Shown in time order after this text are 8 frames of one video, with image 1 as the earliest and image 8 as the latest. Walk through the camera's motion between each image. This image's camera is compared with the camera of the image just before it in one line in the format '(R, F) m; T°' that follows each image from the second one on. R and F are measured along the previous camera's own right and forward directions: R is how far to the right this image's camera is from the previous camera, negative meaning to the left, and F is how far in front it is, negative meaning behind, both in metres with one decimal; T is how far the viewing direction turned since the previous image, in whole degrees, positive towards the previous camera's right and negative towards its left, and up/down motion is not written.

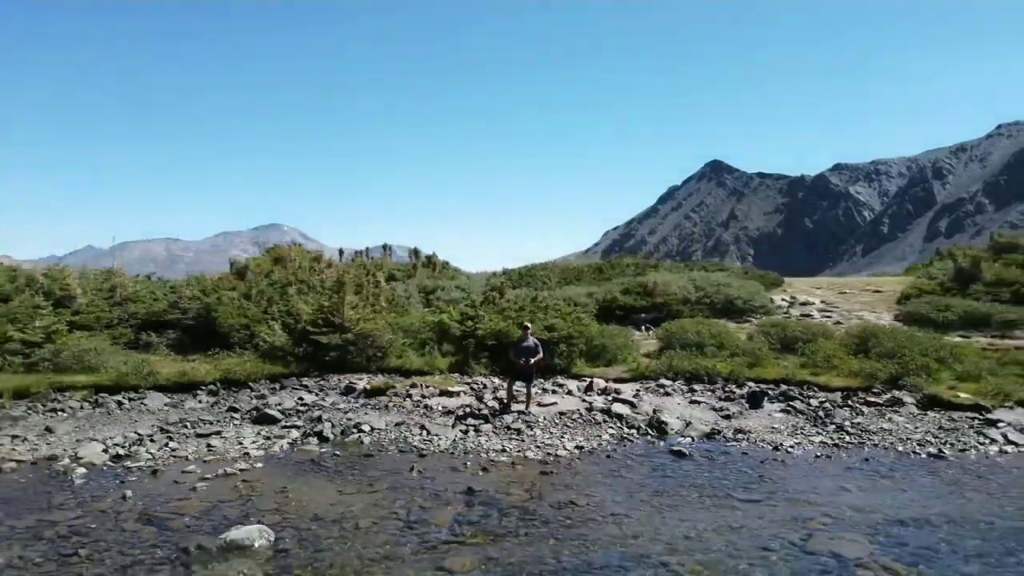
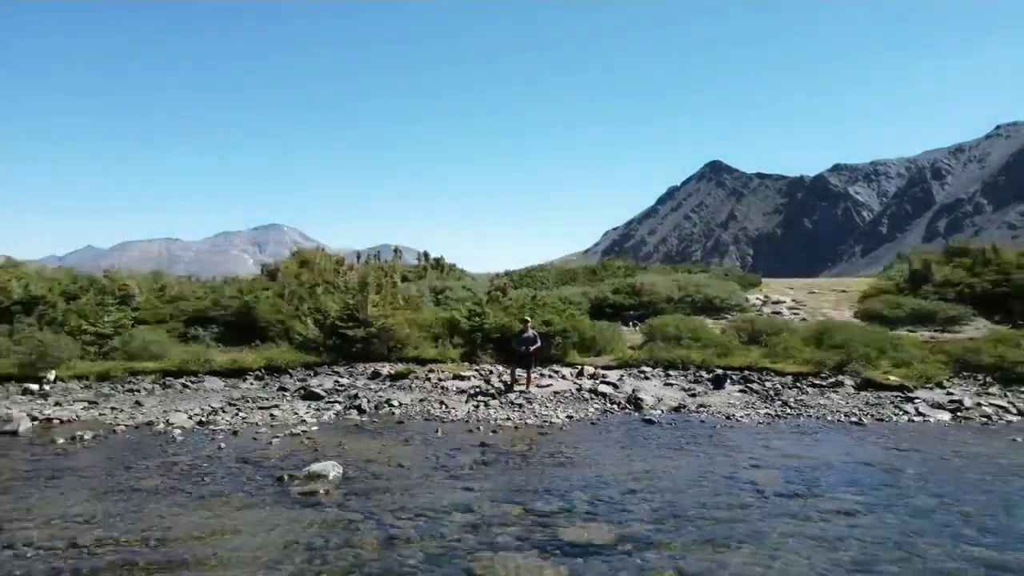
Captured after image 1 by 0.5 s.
(-0.1, -2.9) m; 0°
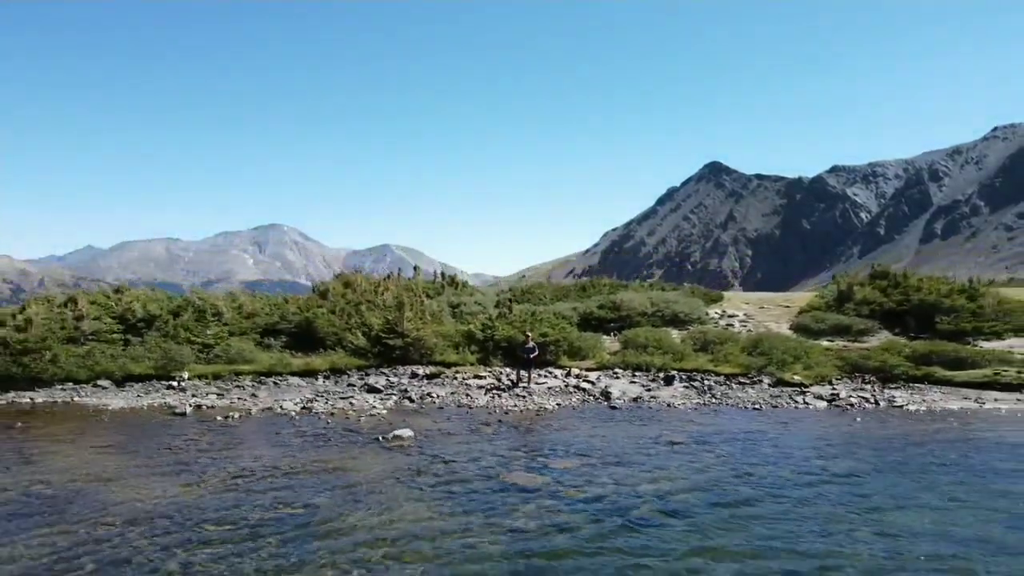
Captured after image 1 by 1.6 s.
(-0.2, -6.6) m; 0°
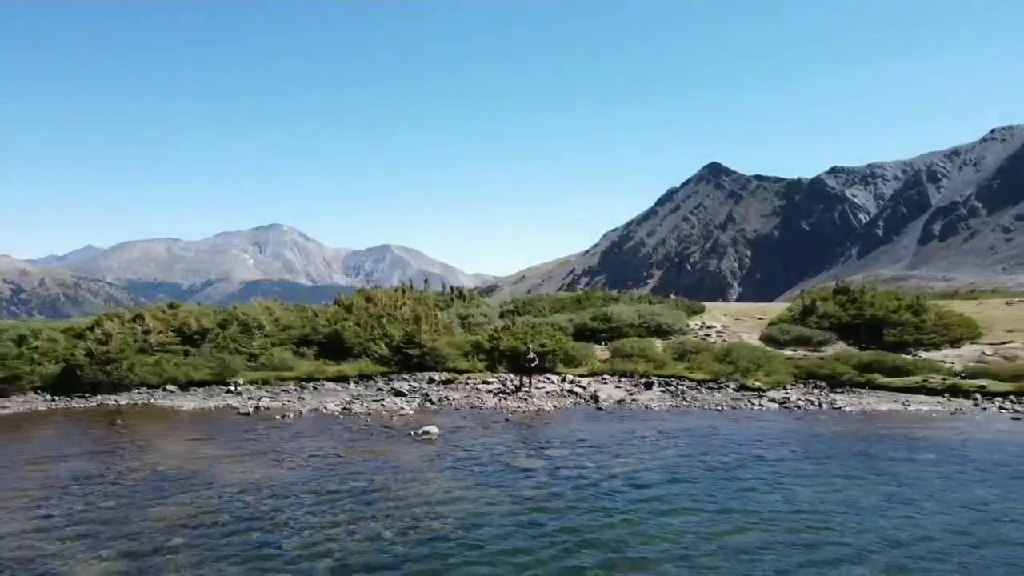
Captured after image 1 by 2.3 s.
(-0.2, -4.4) m; 0°
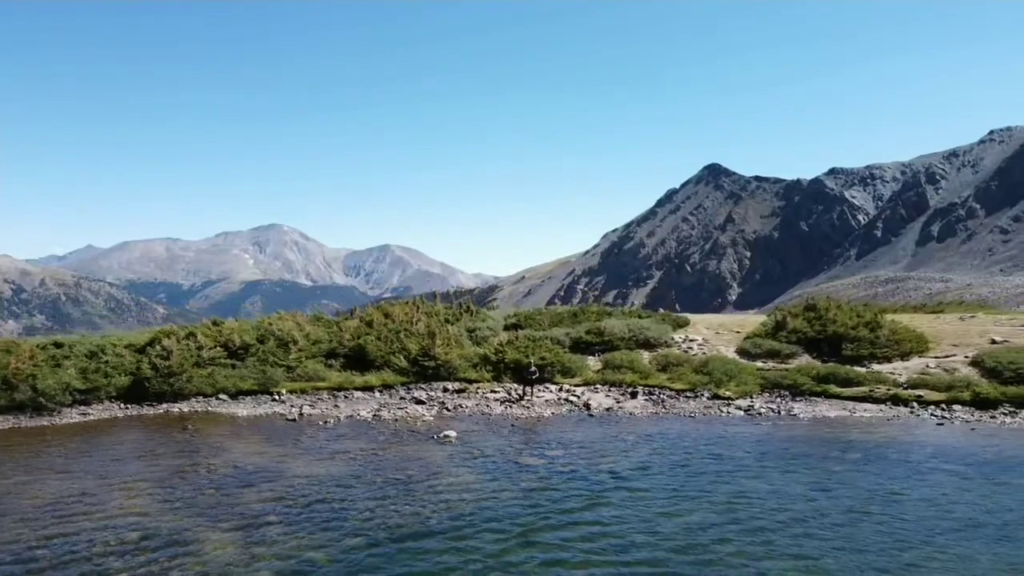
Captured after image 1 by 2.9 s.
(-0.2, -4.6) m; 0°
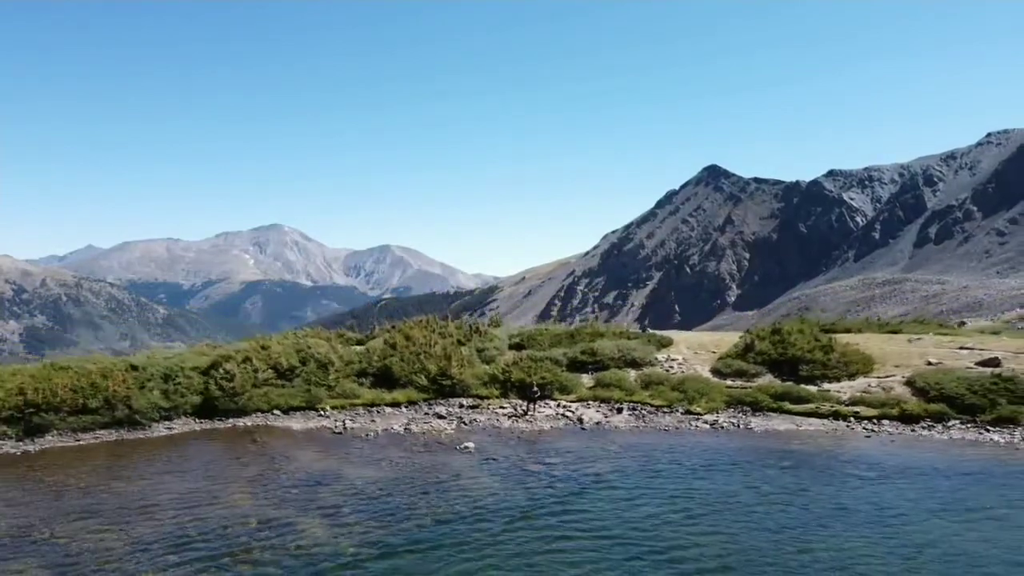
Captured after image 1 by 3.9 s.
(-0.3, -6.6) m; 0°
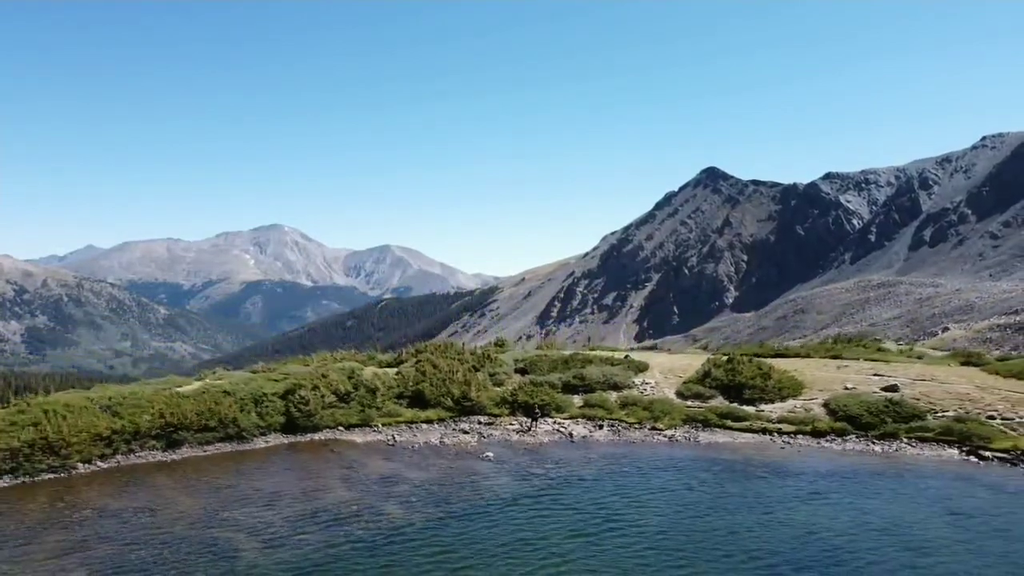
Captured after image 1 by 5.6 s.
(-0.5, -12.6) m; 0°
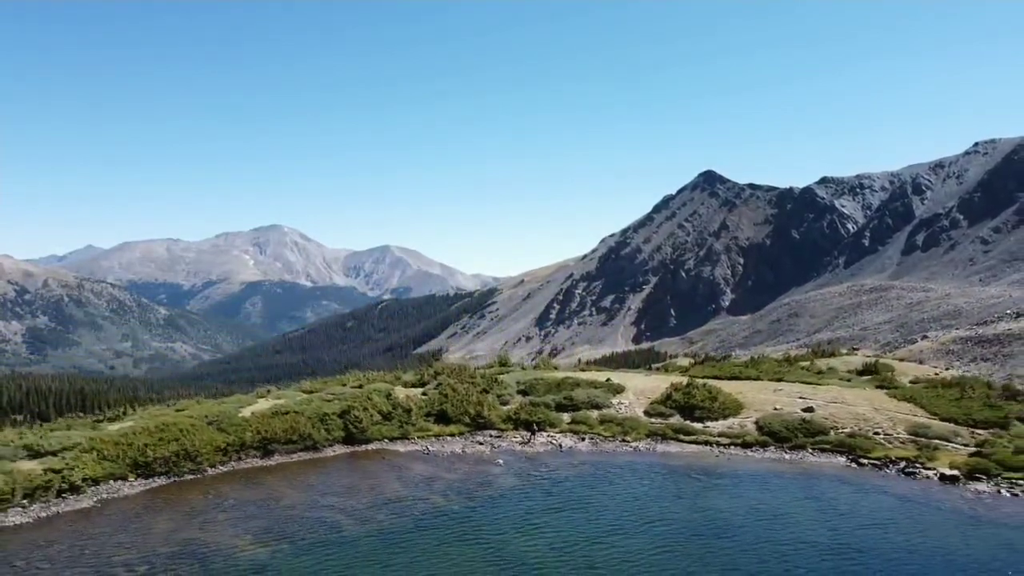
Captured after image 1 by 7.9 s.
(-0.5, -16.7) m; 0°
